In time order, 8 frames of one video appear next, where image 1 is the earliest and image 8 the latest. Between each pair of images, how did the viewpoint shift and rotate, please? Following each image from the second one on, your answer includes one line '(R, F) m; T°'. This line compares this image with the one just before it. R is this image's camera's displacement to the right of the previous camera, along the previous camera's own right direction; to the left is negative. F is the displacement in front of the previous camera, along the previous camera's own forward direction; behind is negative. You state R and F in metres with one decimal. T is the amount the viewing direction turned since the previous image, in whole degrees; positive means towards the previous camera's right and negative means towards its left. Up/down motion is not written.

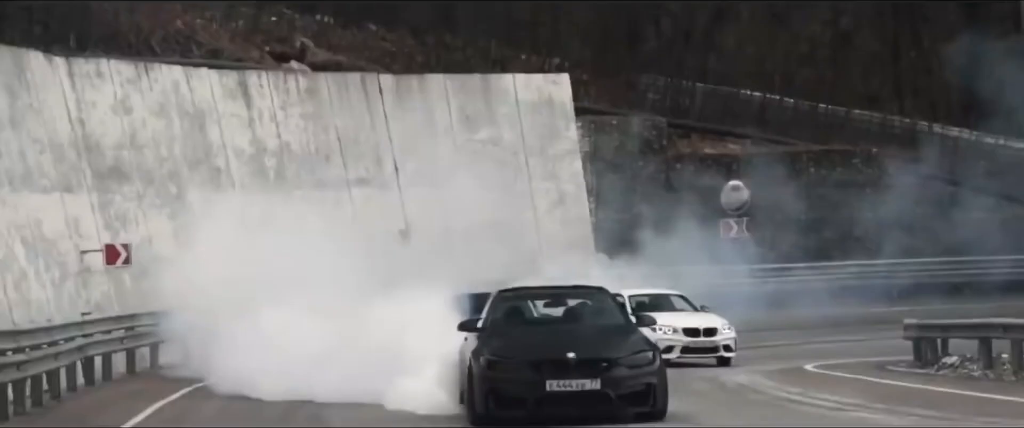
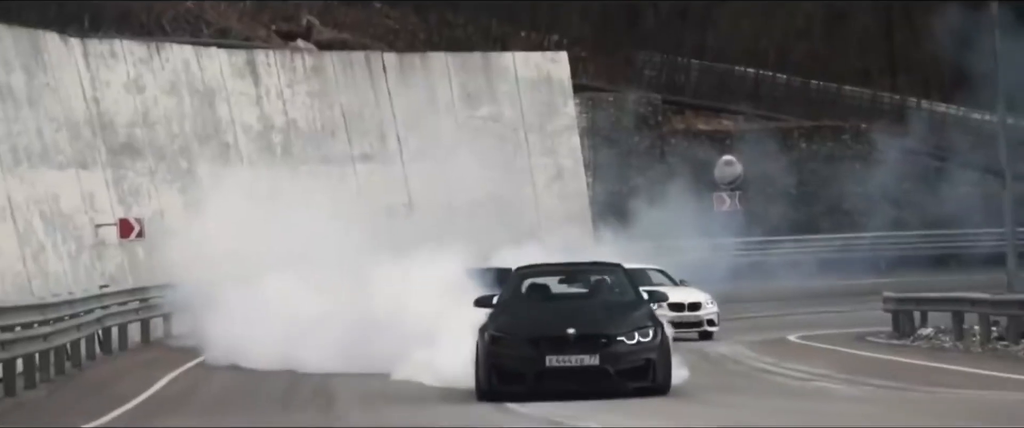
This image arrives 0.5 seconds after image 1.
(+0.1, -1.2) m; 0°
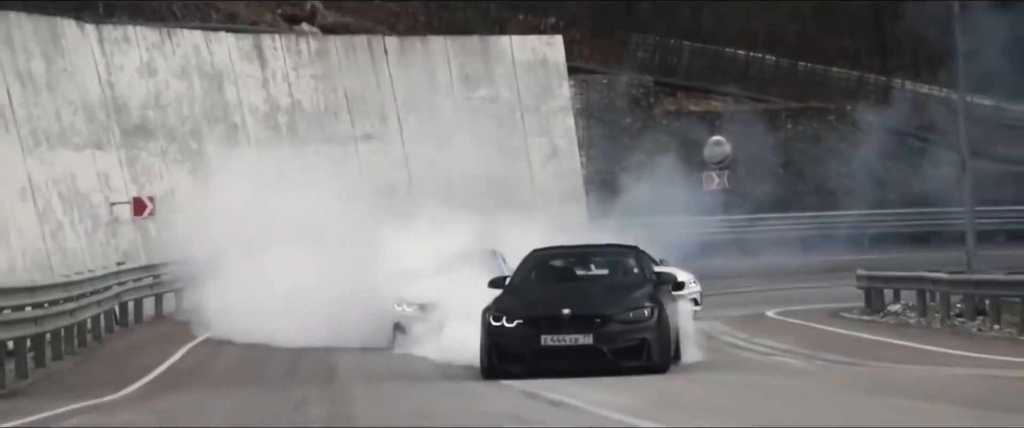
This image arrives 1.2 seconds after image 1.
(+0.1, -1.5) m; 0°
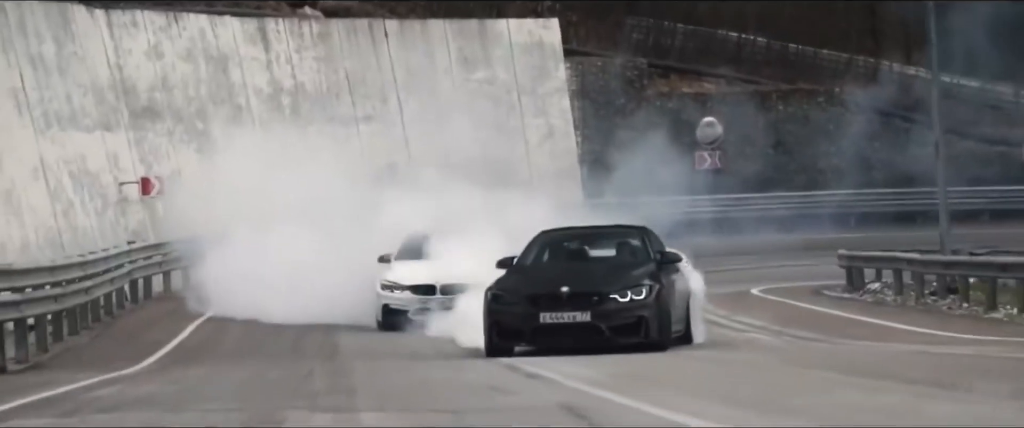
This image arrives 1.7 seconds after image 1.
(+0.1, -1.1) m; 0°
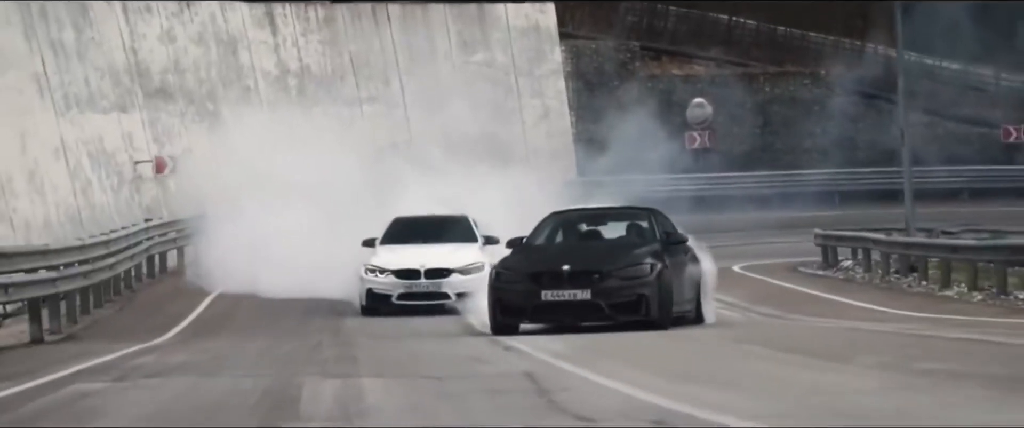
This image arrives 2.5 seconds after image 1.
(+0.1, -1.7) m; 0°
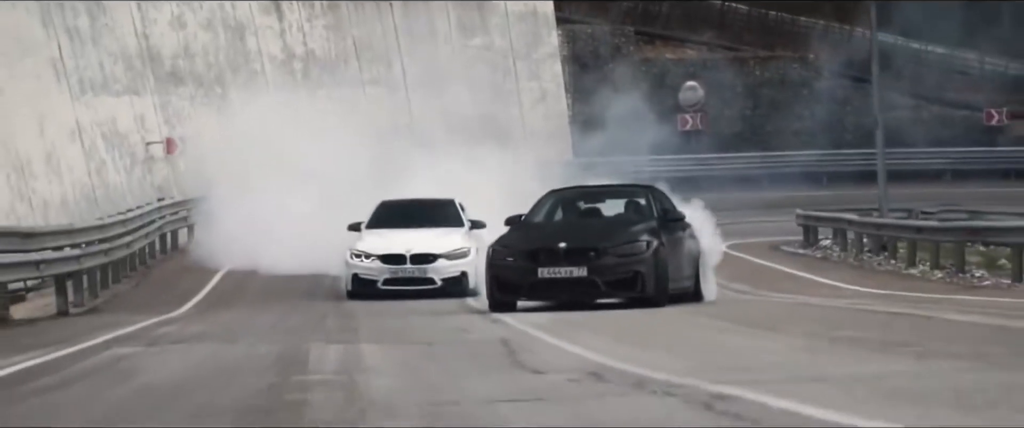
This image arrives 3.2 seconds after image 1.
(+0.1, -1.4) m; 0°
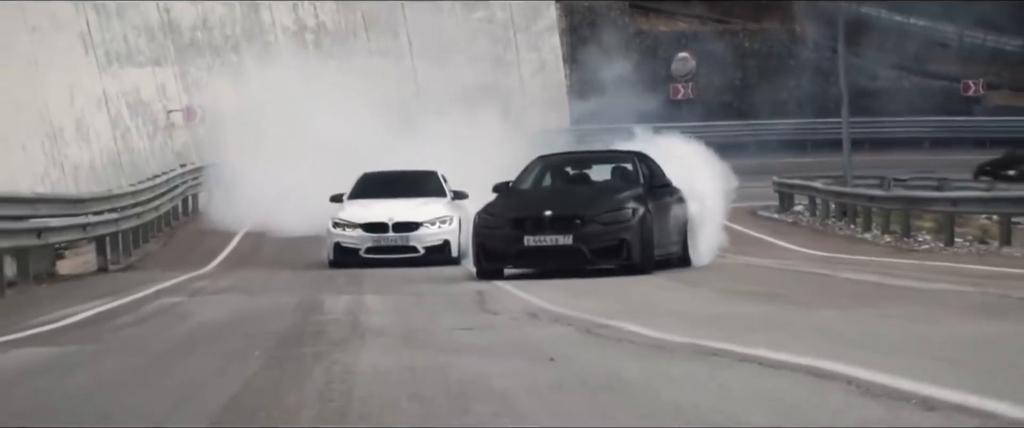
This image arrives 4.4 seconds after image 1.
(+0.2, -2.4) m; 0°
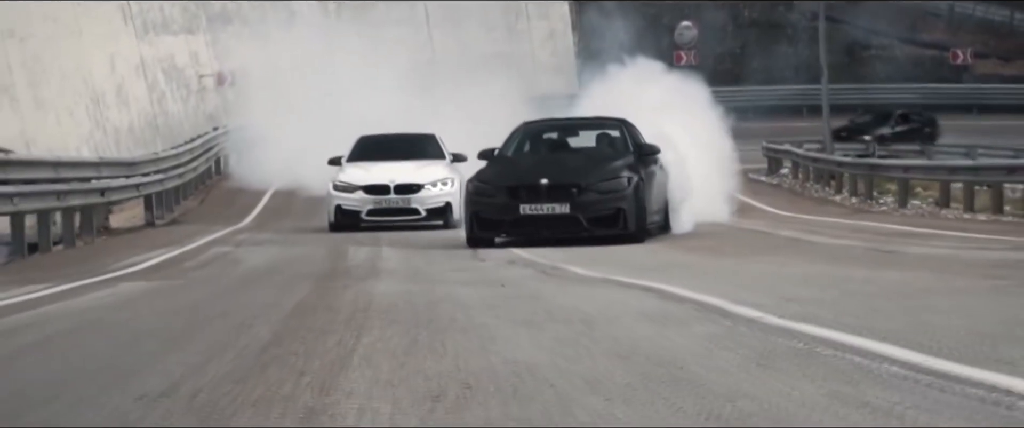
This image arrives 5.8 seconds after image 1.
(+0.2, -2.7) m; 0°
